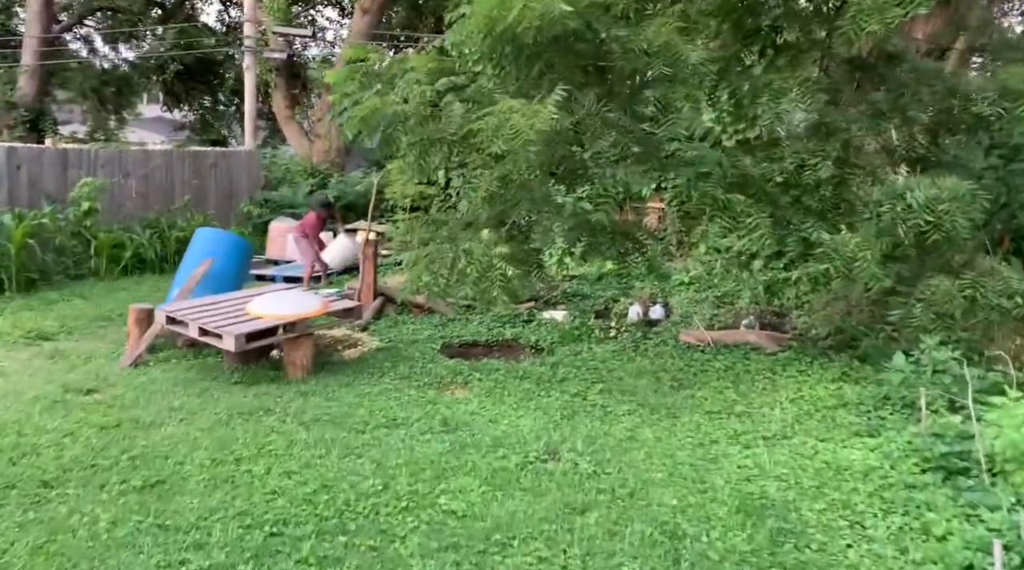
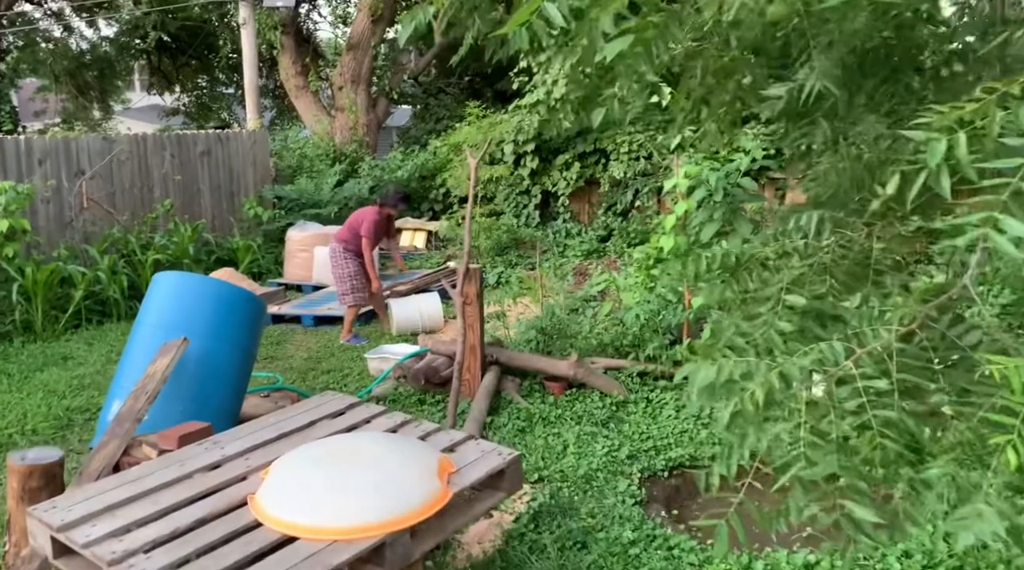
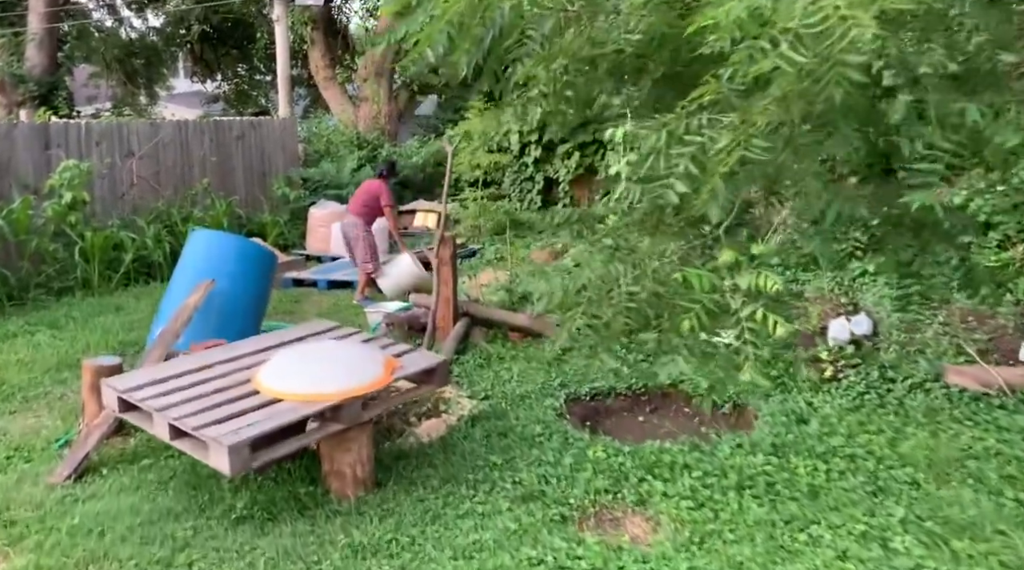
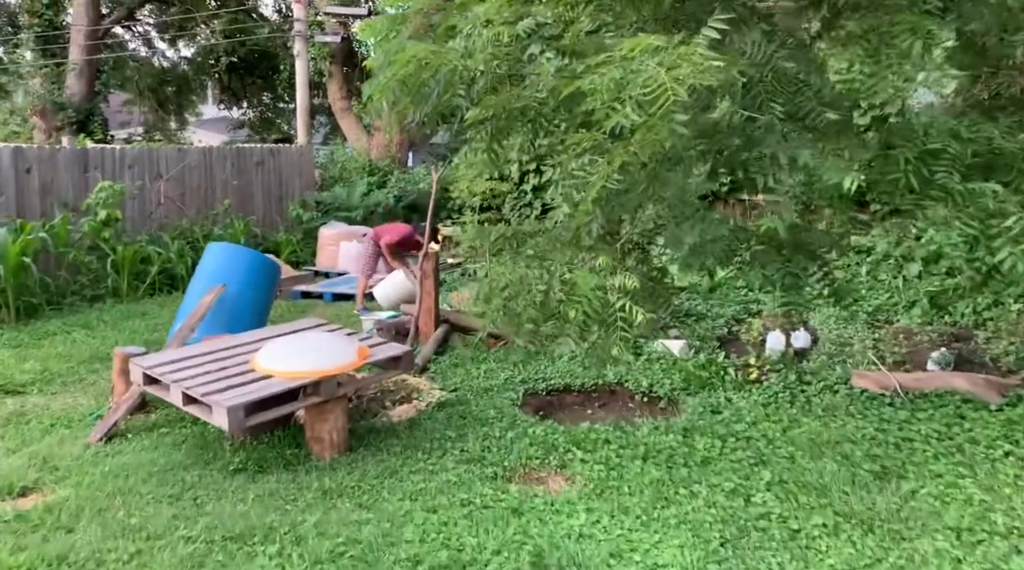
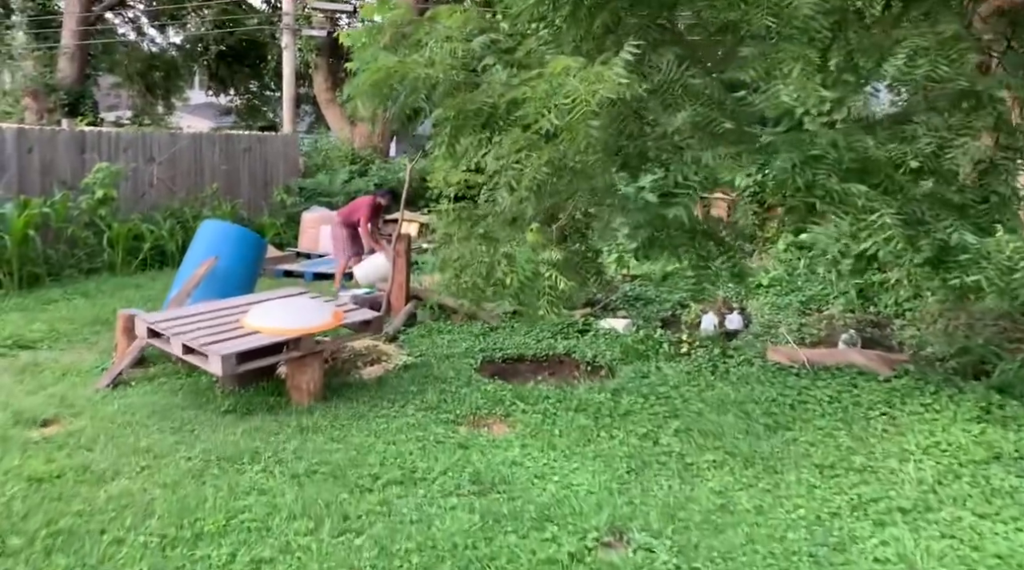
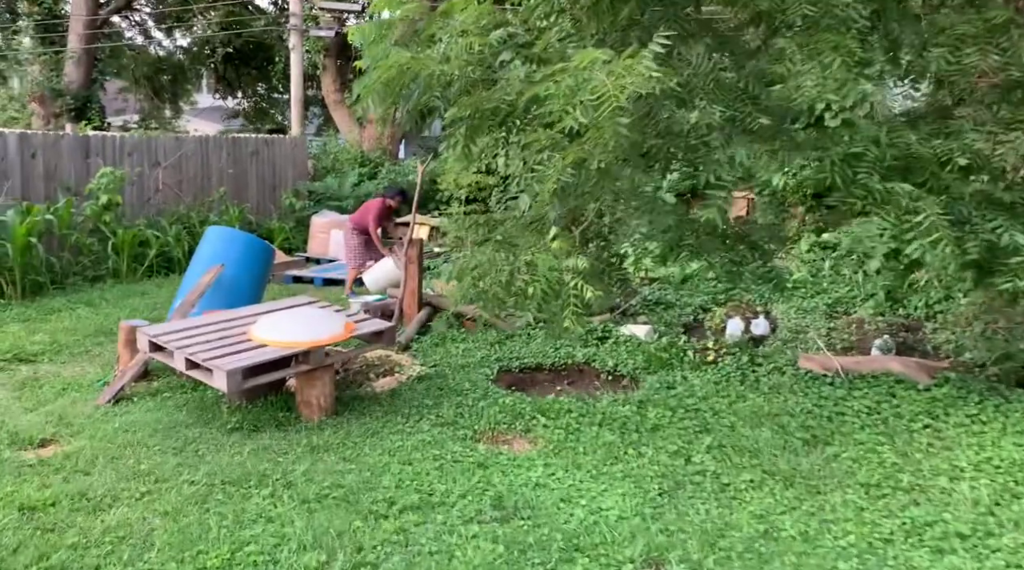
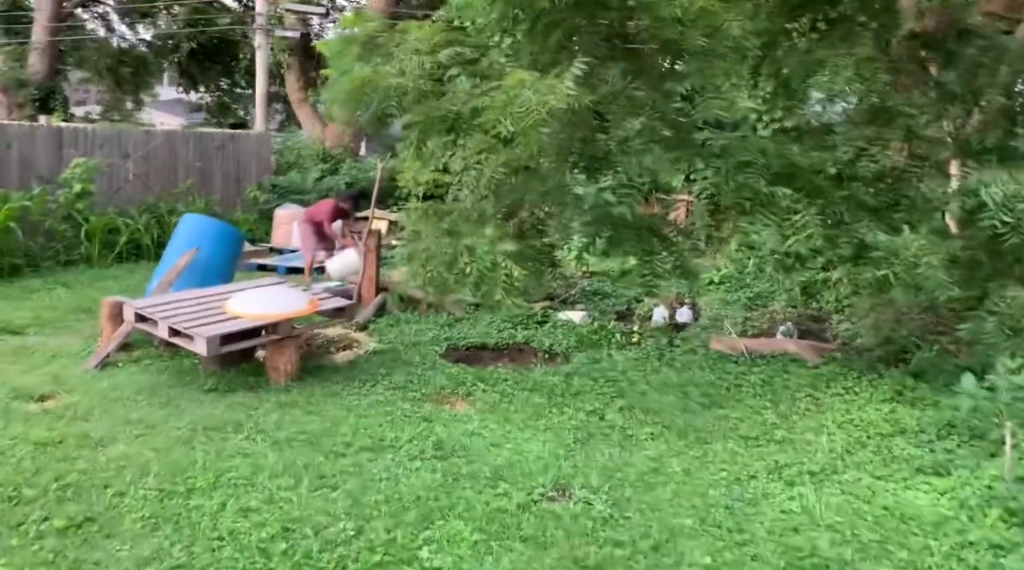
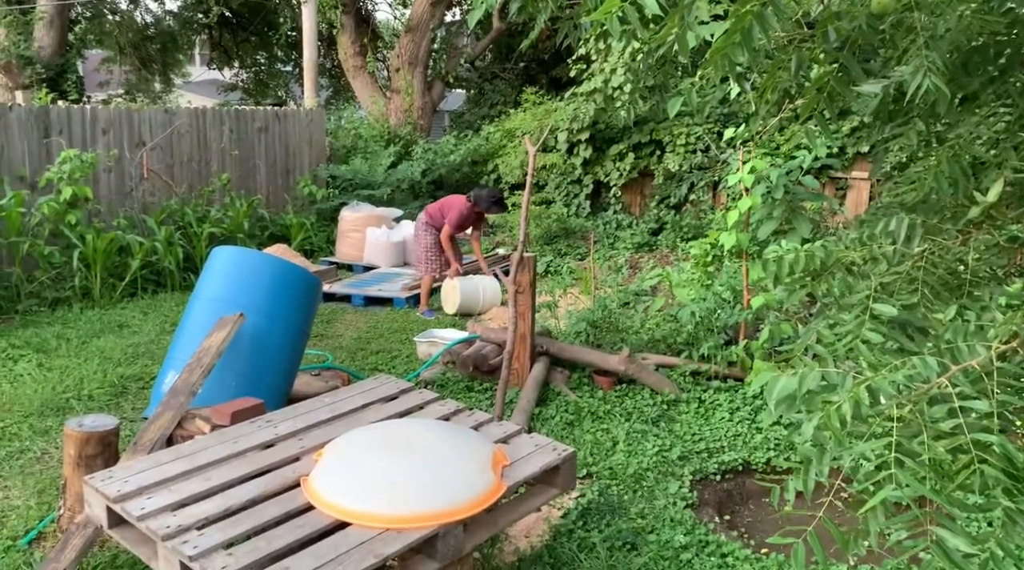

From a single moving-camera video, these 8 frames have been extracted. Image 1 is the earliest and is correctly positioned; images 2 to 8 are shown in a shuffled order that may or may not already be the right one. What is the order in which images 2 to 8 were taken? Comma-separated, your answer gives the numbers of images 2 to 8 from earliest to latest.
7, 5, 6, 4, 3, 2, 8
